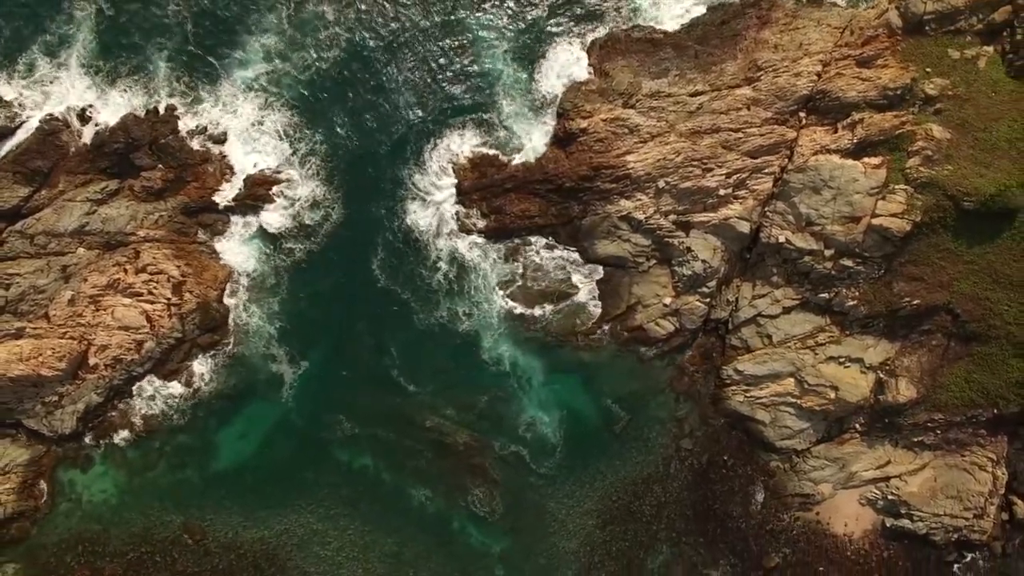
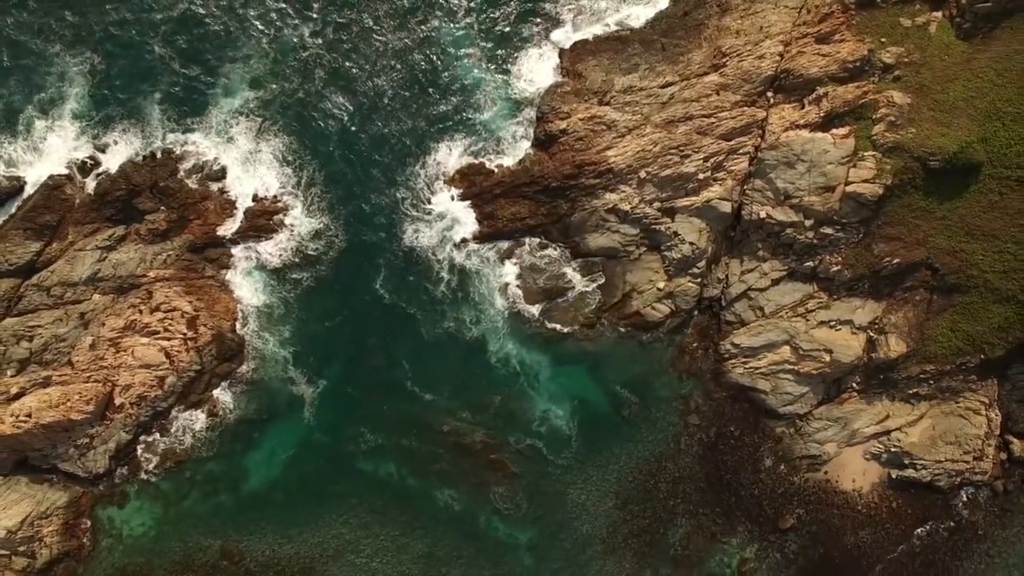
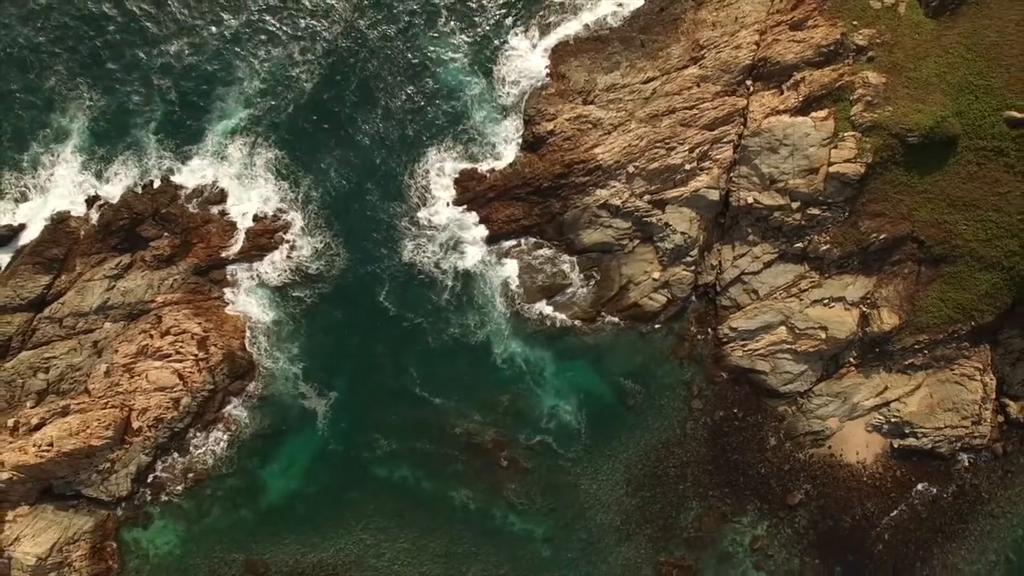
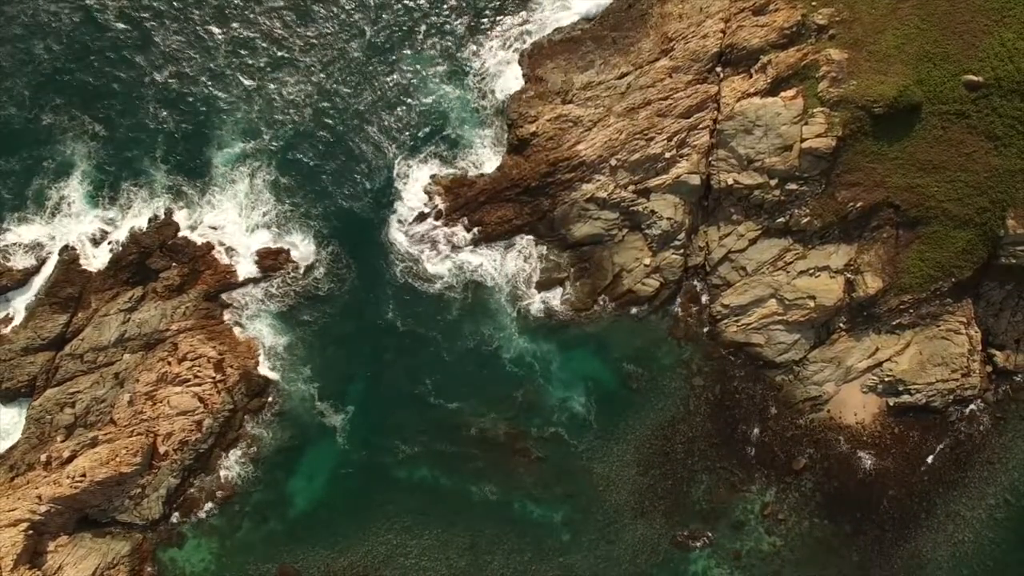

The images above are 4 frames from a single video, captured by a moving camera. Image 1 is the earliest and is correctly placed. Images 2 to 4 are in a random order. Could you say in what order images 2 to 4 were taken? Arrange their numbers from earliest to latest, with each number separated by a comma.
2, 3, 4
